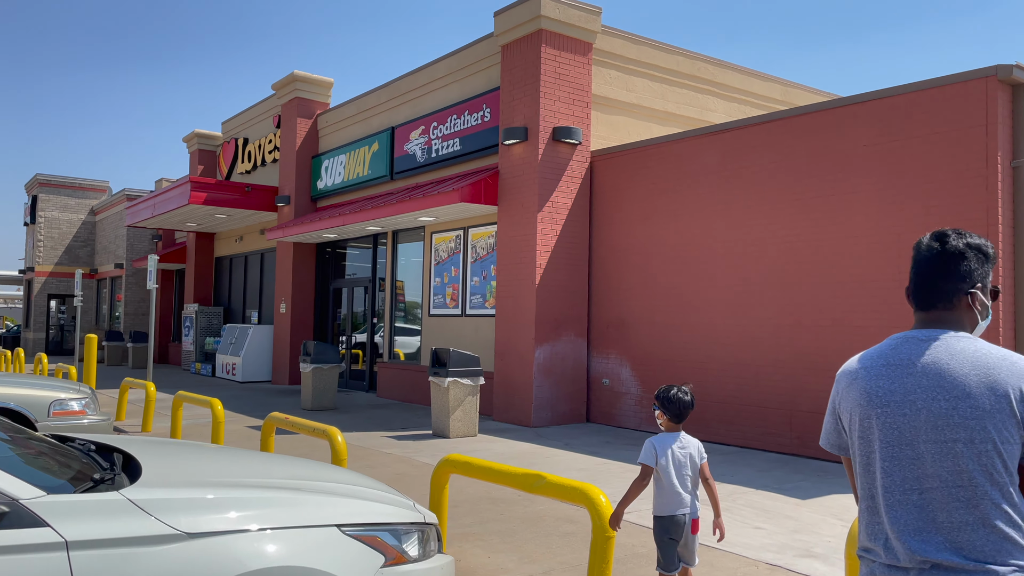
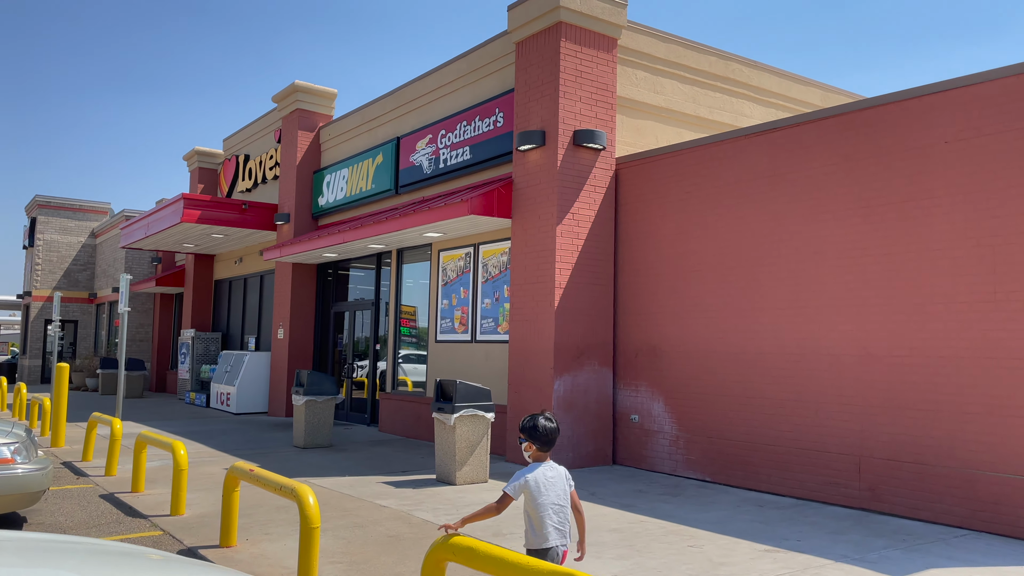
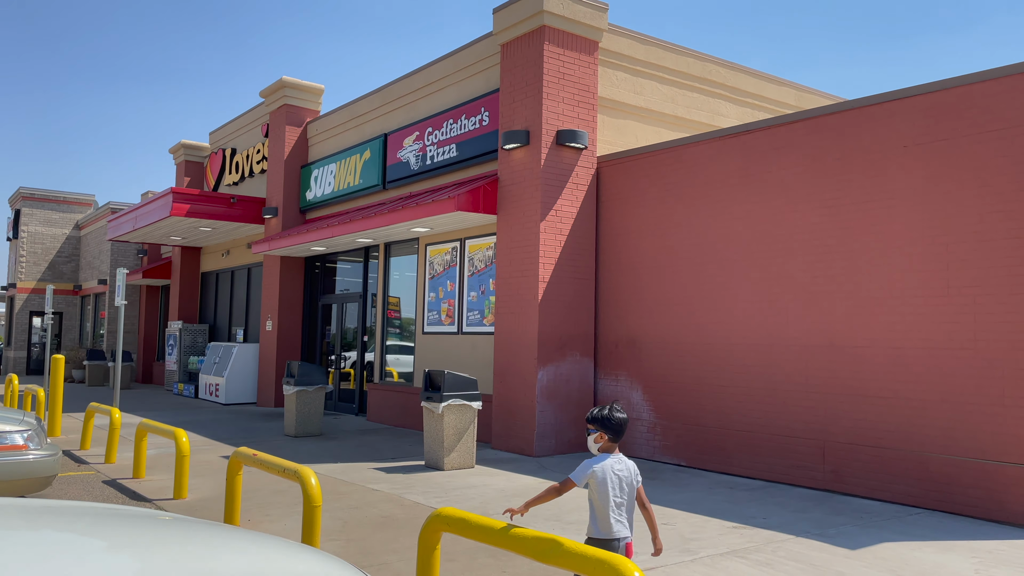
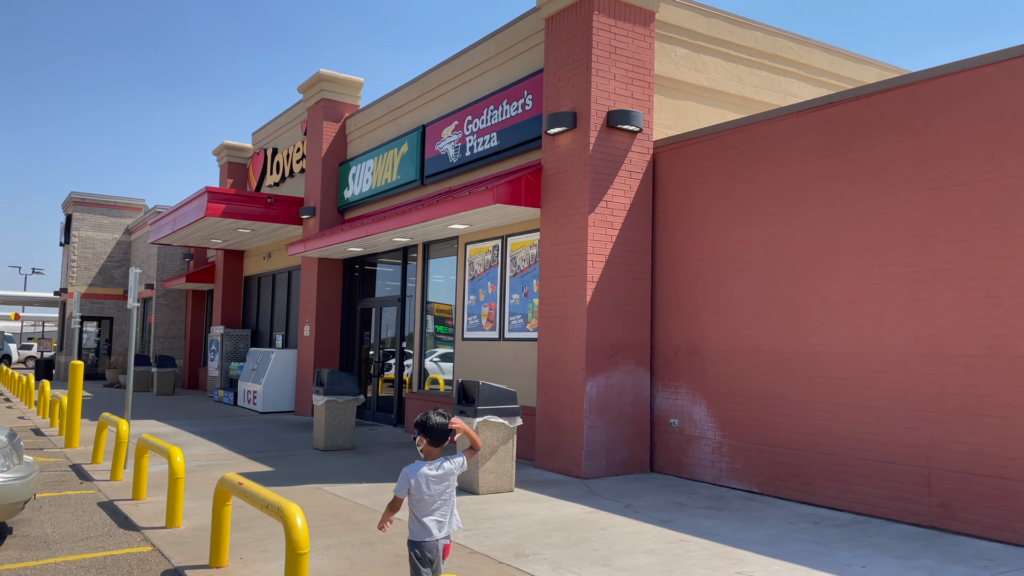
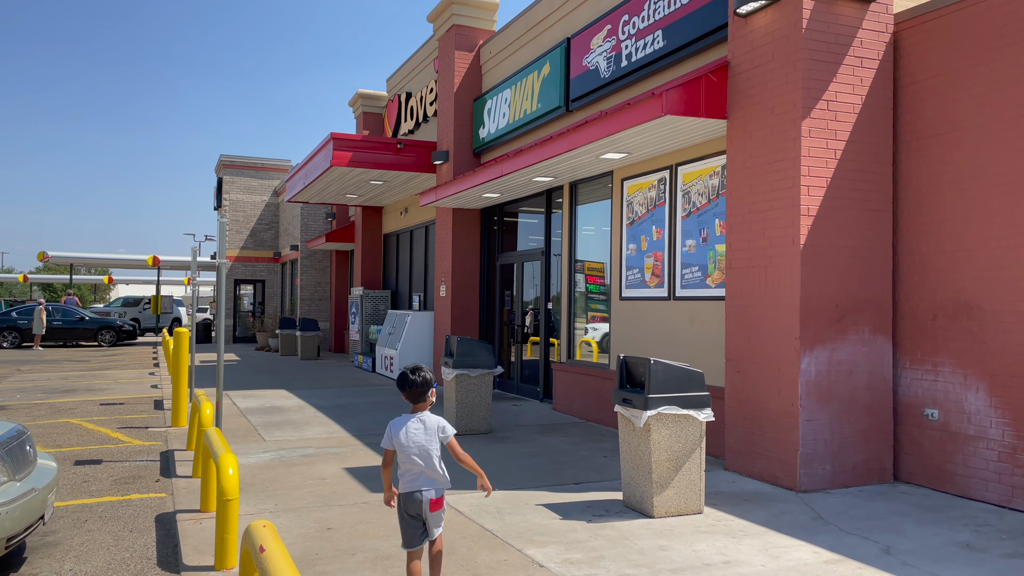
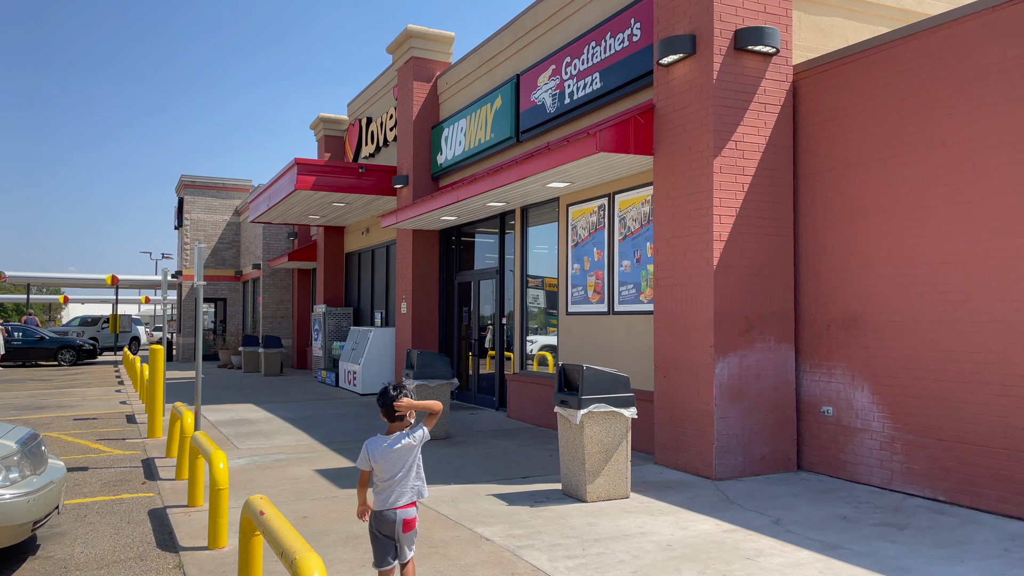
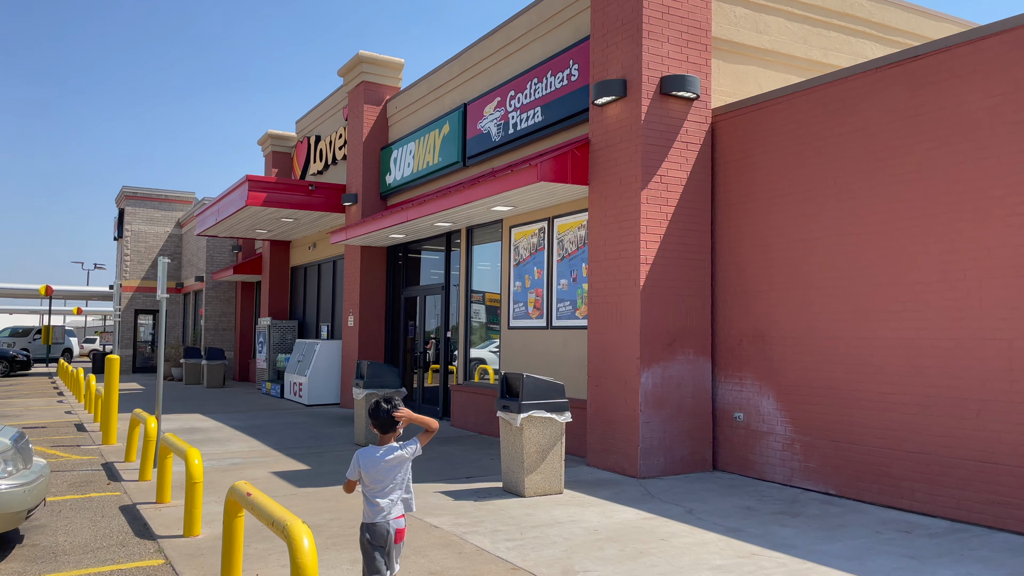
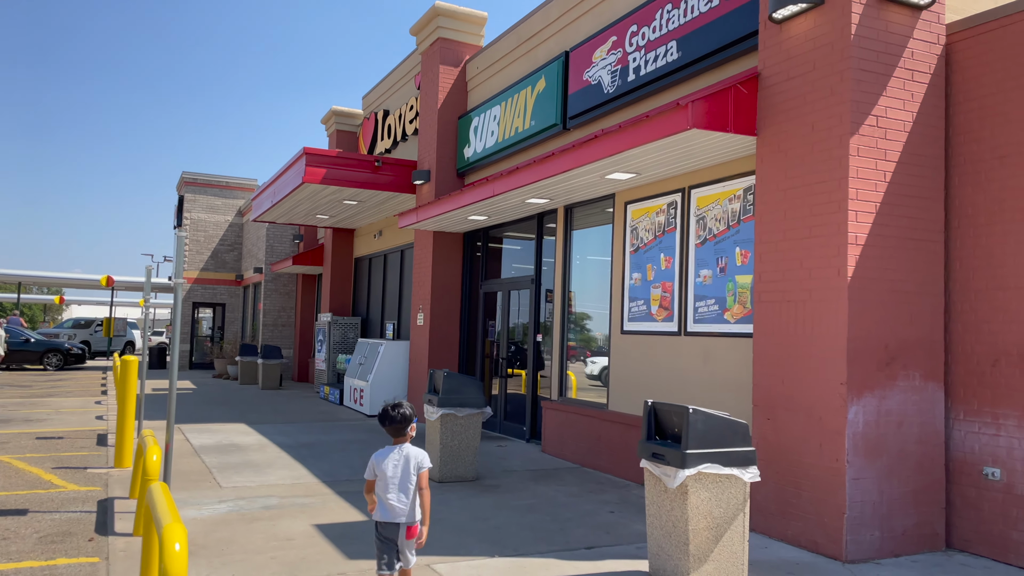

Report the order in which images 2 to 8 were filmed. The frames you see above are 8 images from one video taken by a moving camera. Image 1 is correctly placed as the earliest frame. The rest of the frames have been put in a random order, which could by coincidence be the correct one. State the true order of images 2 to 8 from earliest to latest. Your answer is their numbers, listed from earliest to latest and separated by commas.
3, 2, 4, 7, 6, 5, 8
